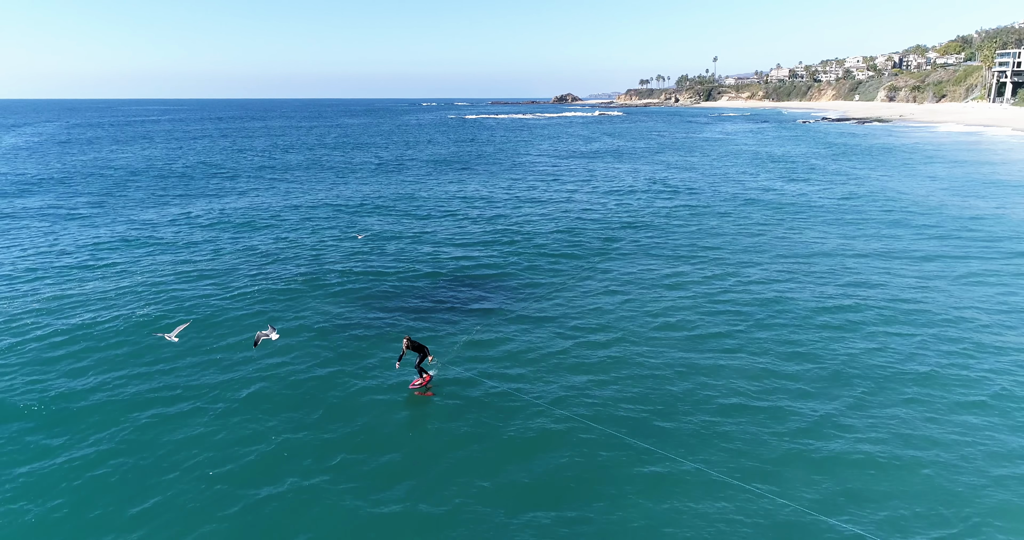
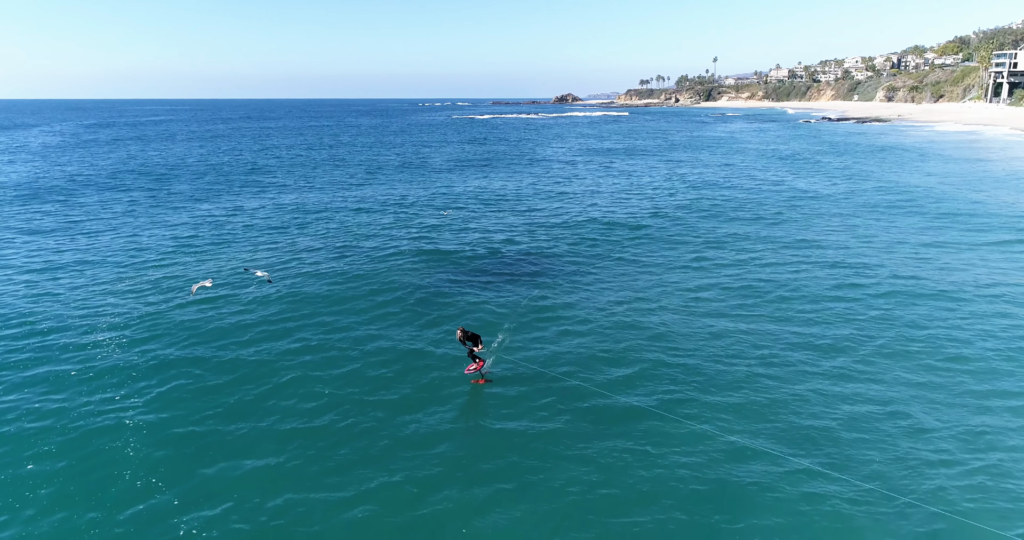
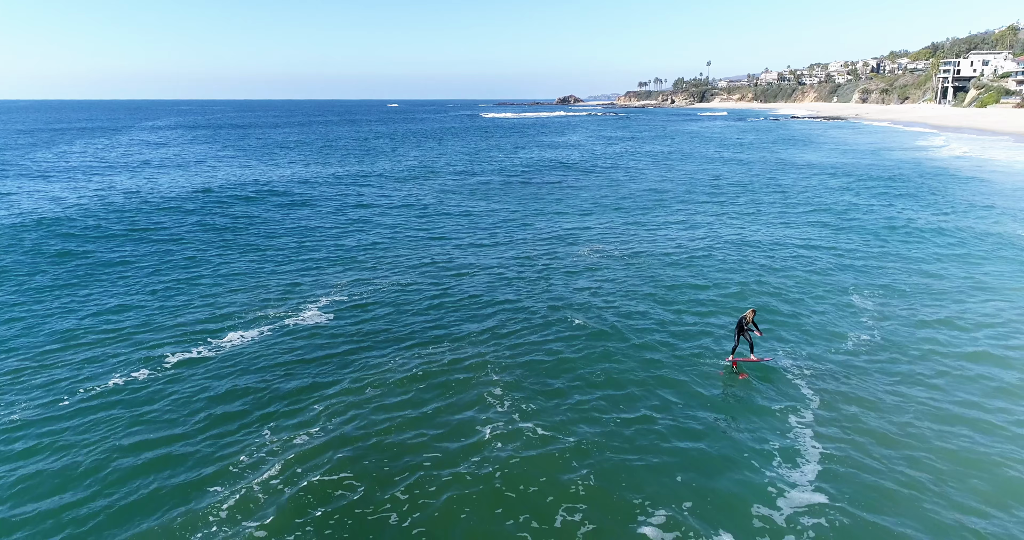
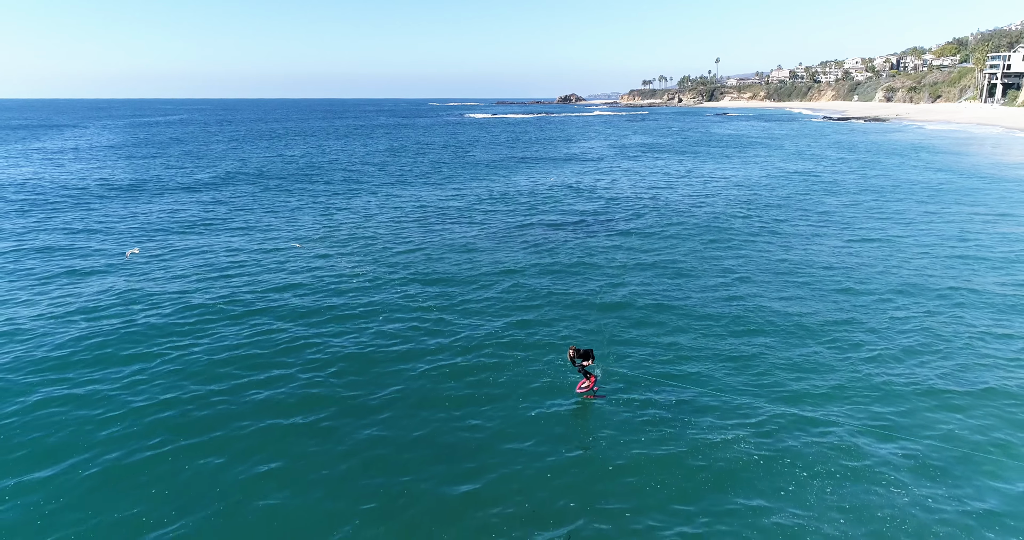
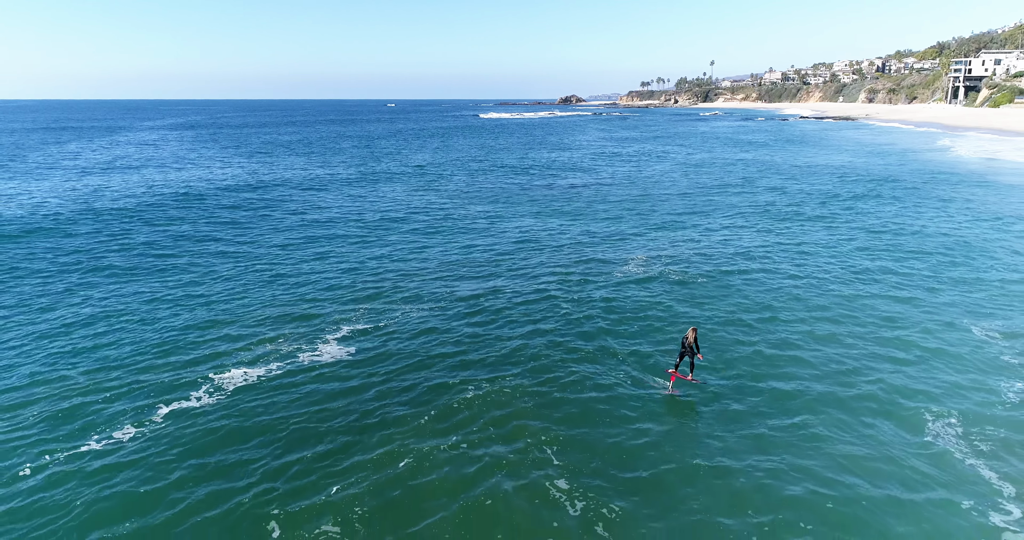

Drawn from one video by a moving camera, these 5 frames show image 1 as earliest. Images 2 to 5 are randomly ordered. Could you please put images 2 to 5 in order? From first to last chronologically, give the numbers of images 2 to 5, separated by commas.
2, 4, 5, 3
